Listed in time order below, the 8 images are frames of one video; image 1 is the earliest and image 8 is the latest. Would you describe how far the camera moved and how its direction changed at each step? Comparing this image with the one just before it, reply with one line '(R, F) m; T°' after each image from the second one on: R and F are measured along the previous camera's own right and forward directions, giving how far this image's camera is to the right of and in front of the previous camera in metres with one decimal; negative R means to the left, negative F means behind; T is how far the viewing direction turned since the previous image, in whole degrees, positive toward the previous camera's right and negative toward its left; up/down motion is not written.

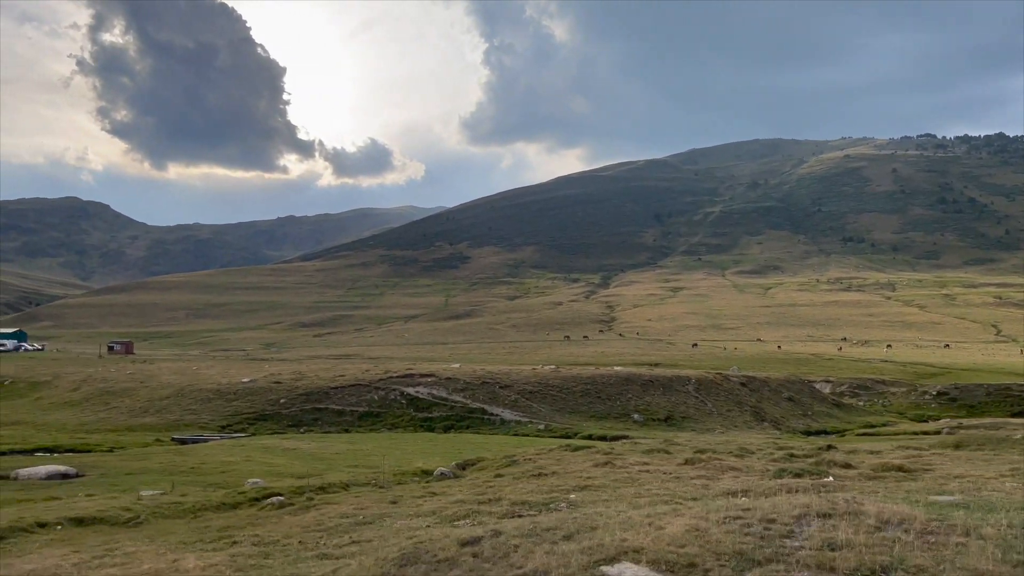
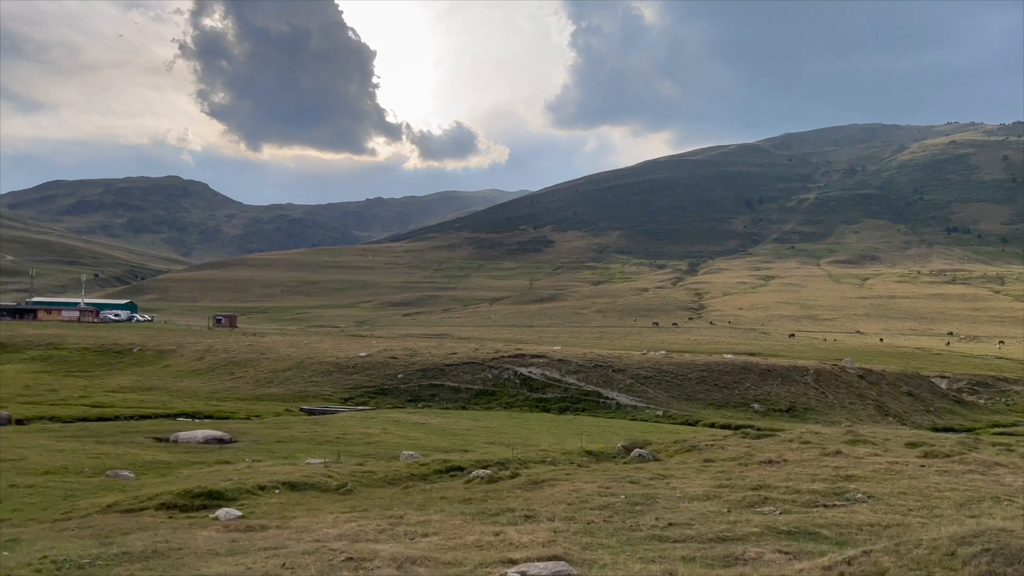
(-2.9, +0.7) m; -6°
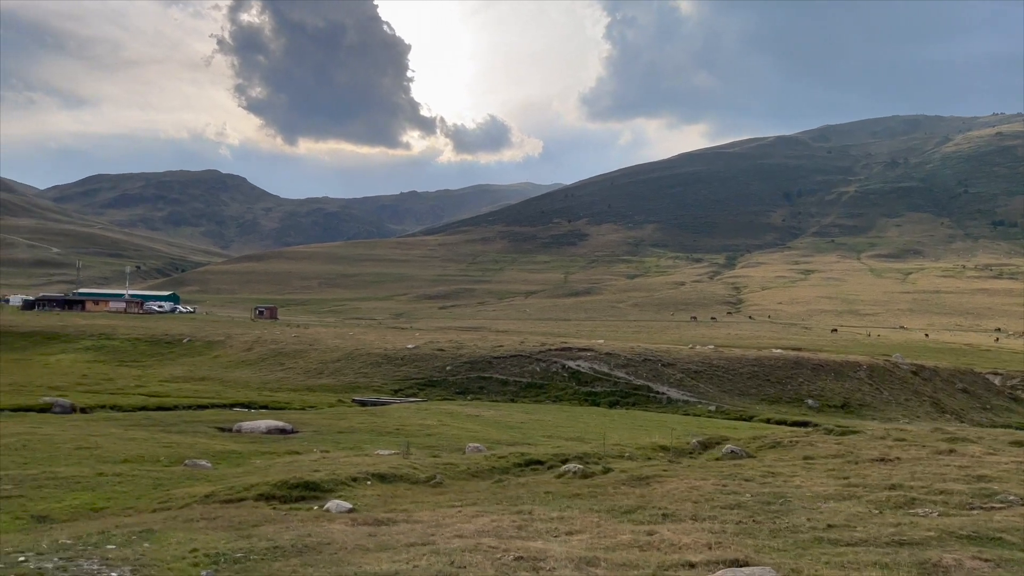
(-1.2, +0.4) m; -2°
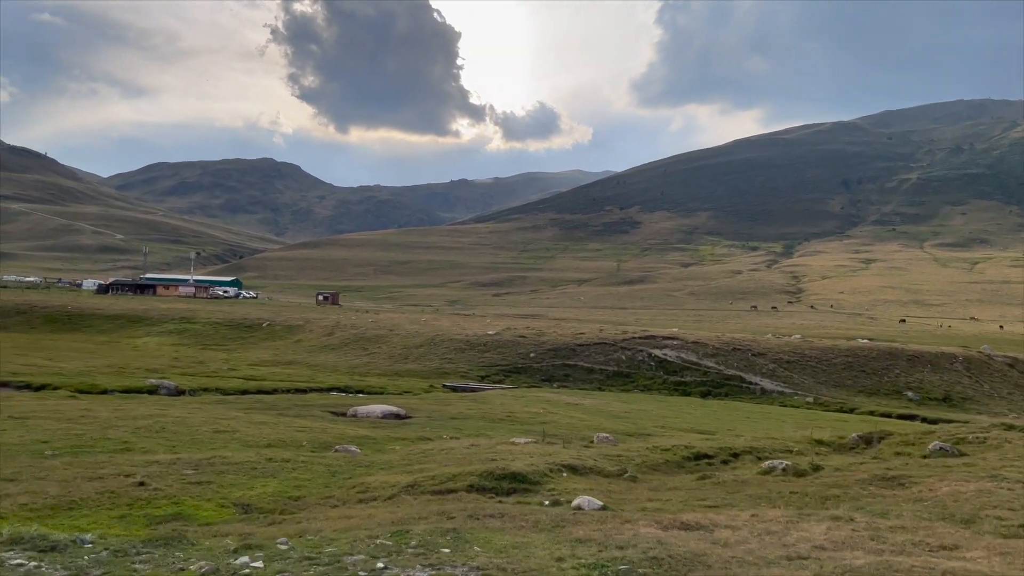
(-3.0, +1.0) m; -4°
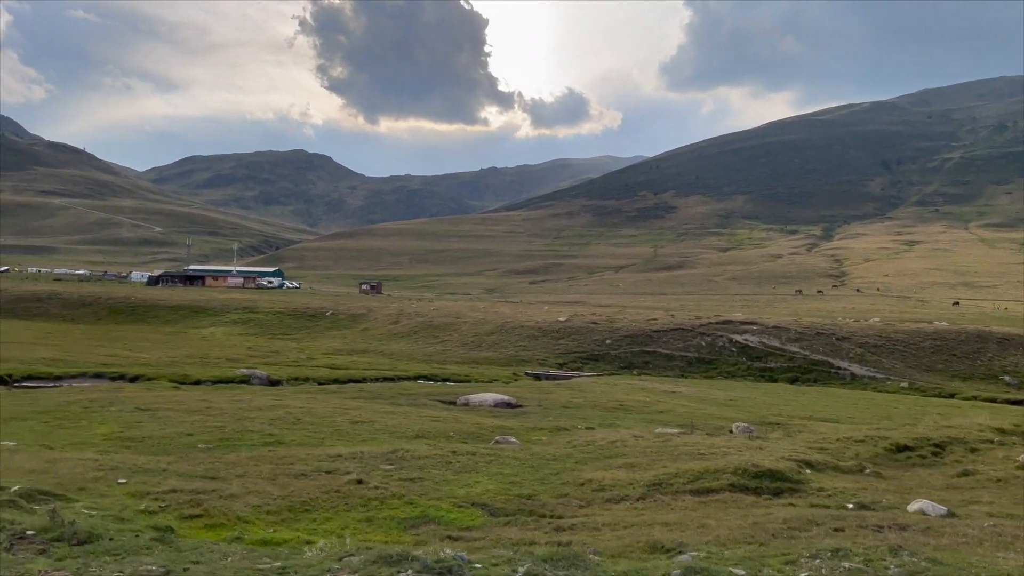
(-3.4, +1.3) m; -2°
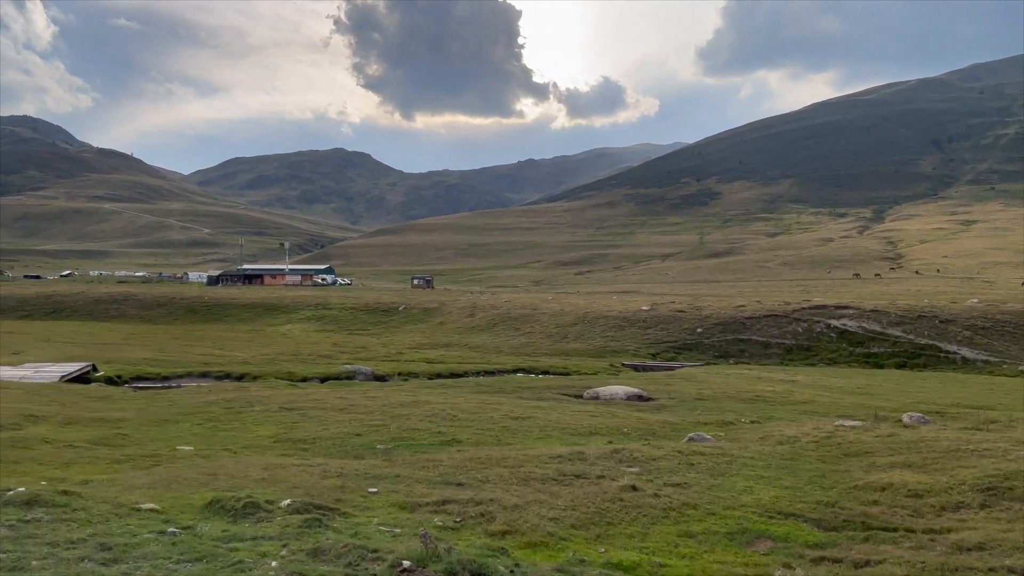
(-3.5, +1.4) m; -3°
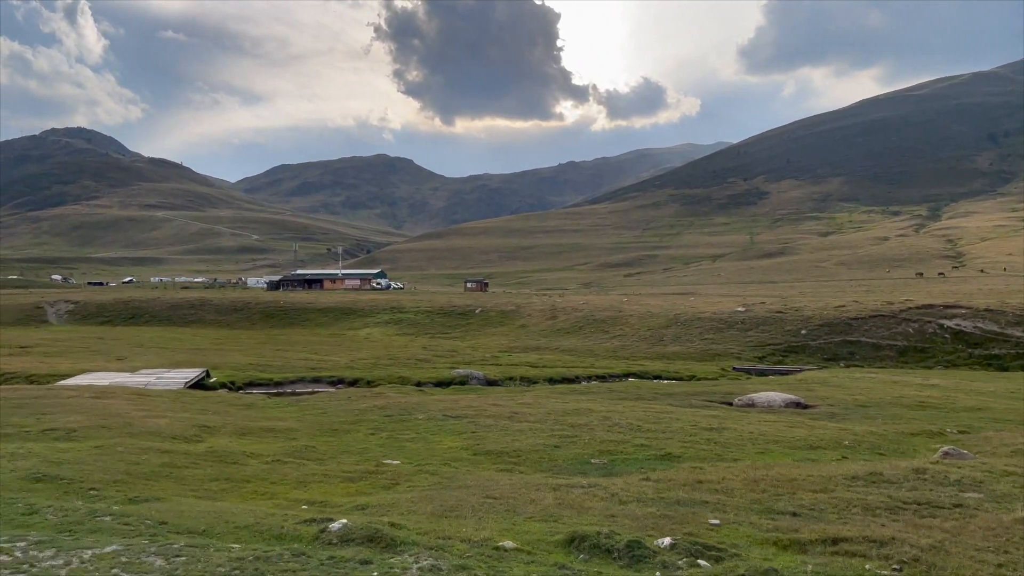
(-3.9, +1.6) m; -3°
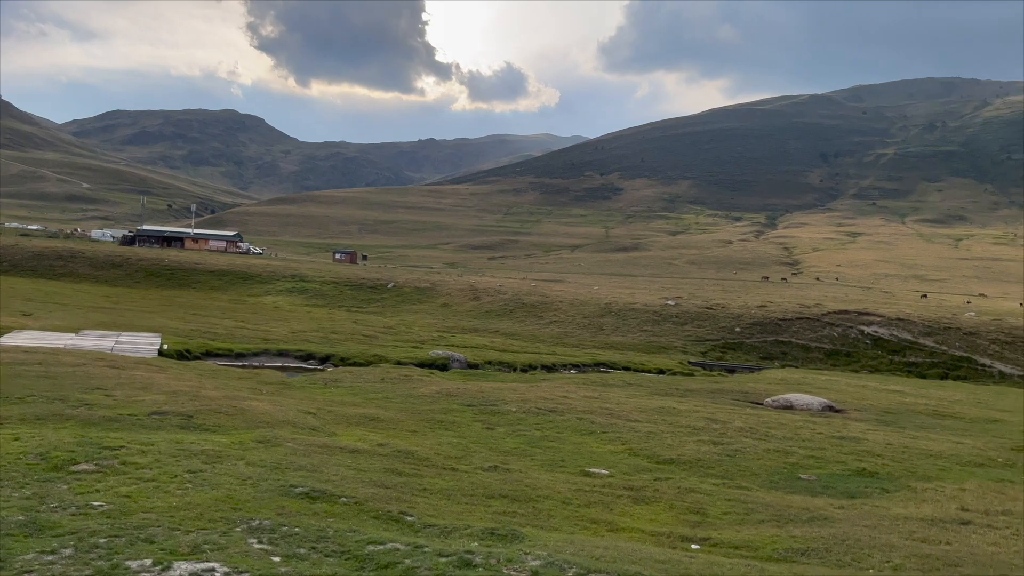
(-6.8, +3.1) m; +10°
